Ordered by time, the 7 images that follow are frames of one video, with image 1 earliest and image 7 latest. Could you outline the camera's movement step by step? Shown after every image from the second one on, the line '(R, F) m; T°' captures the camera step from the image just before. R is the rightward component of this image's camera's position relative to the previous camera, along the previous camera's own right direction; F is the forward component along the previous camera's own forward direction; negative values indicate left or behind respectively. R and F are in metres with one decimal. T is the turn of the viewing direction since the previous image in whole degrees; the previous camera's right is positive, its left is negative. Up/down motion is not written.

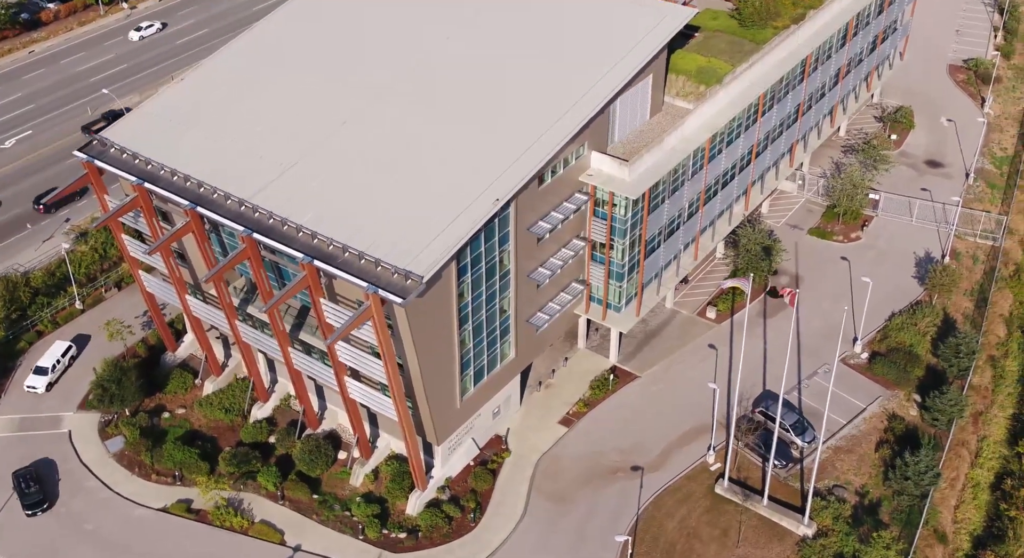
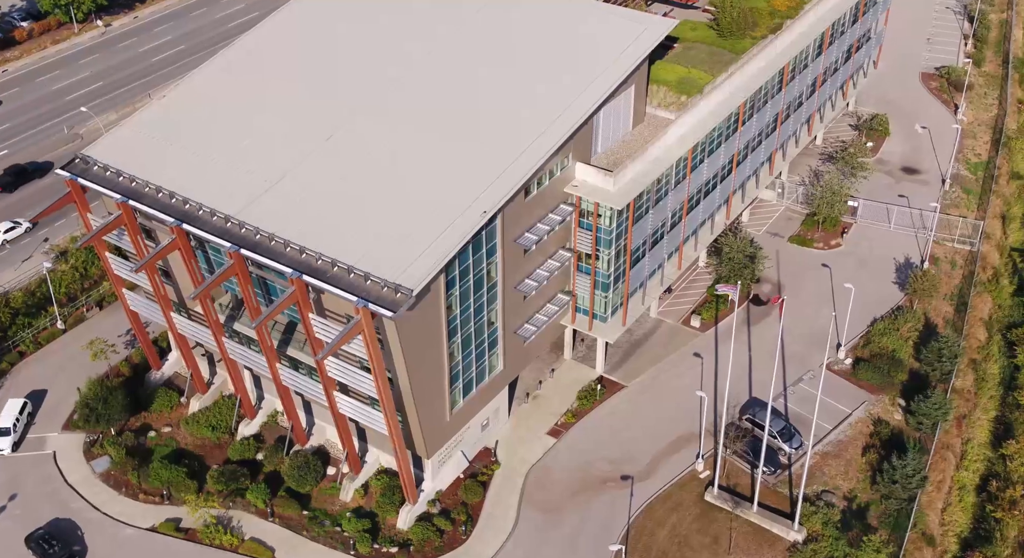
(-0.4, -0.1) m; +1°
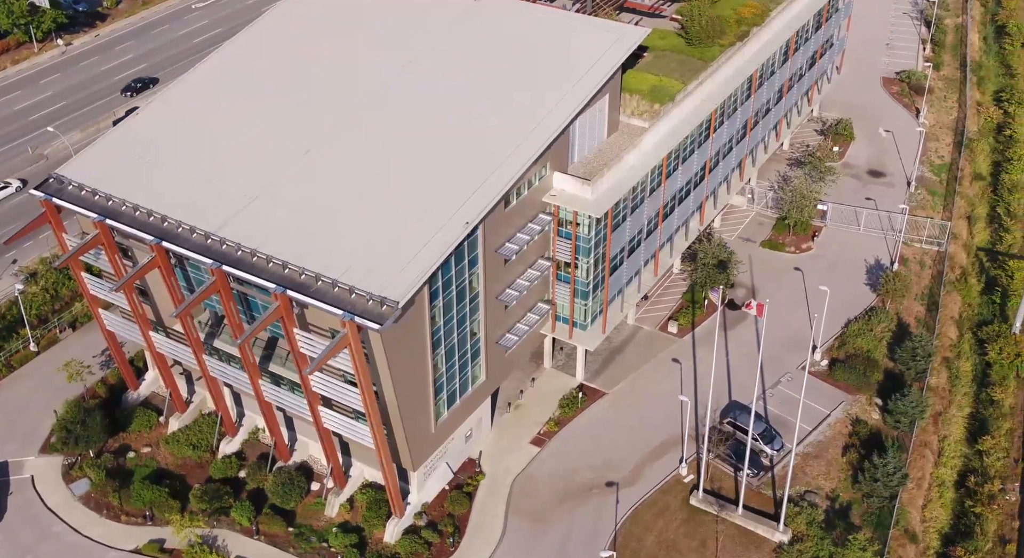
(-0.6, -0.1) m; +2°
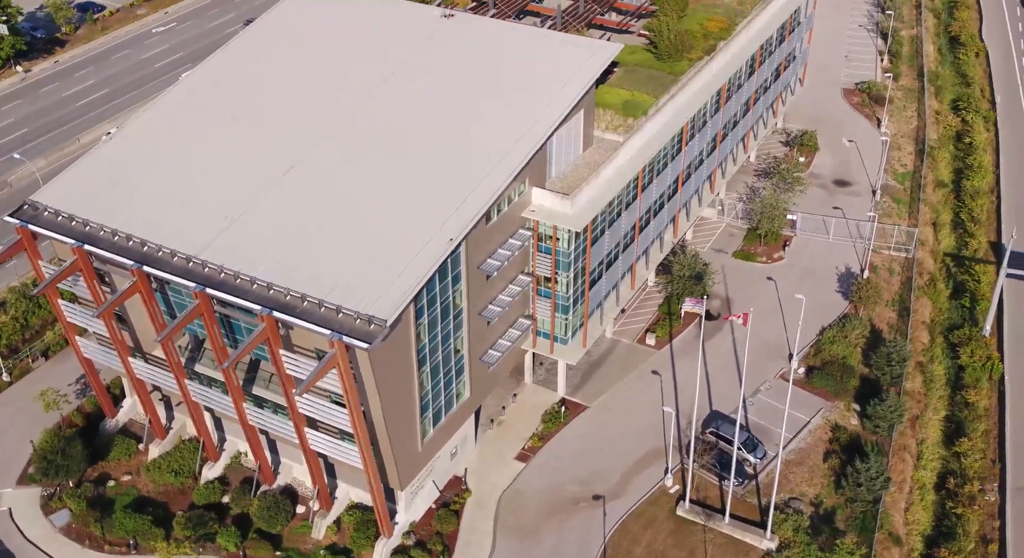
(-0.8, -0.1) m; +2°
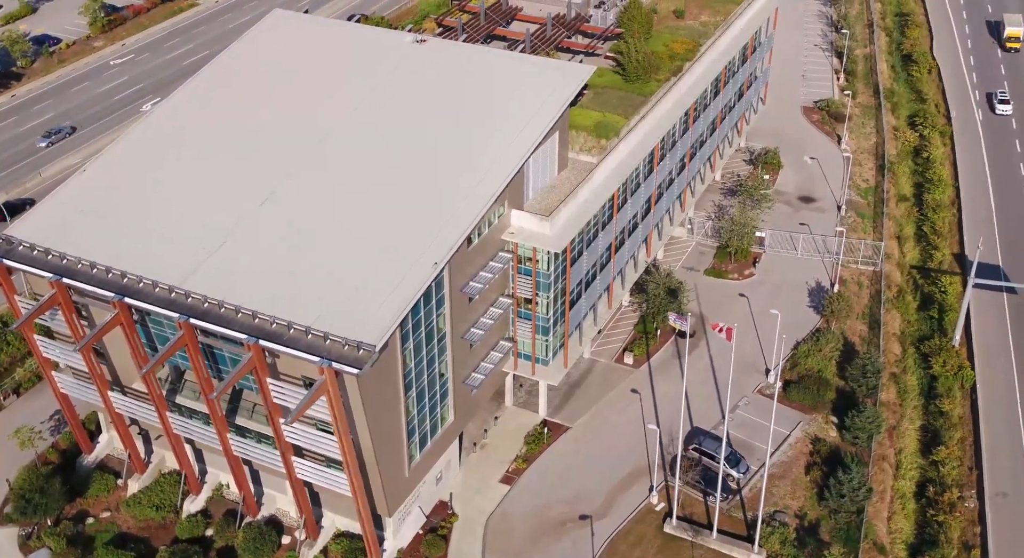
(-0.9, -0.1) m; +2°
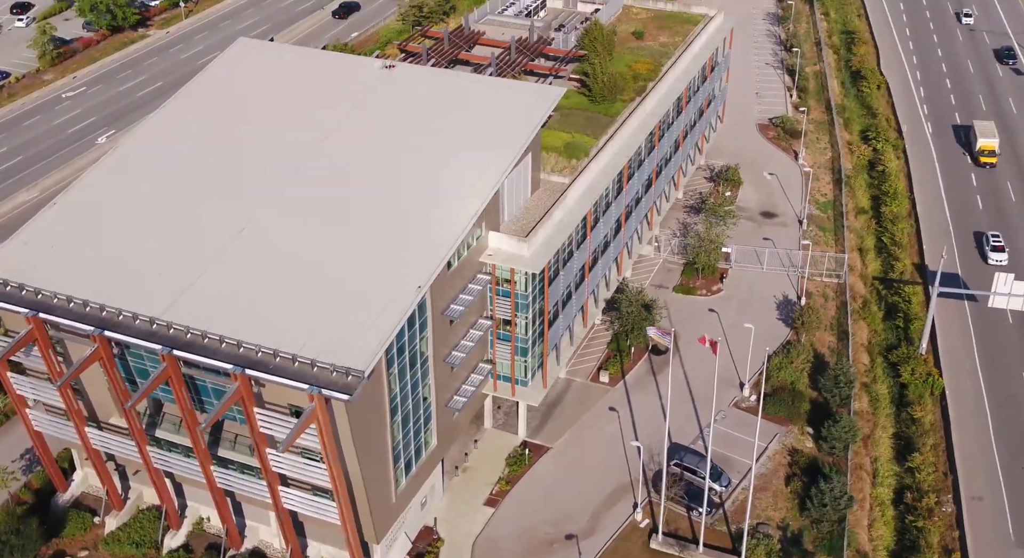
(-1.0, -0.2) m; +2°
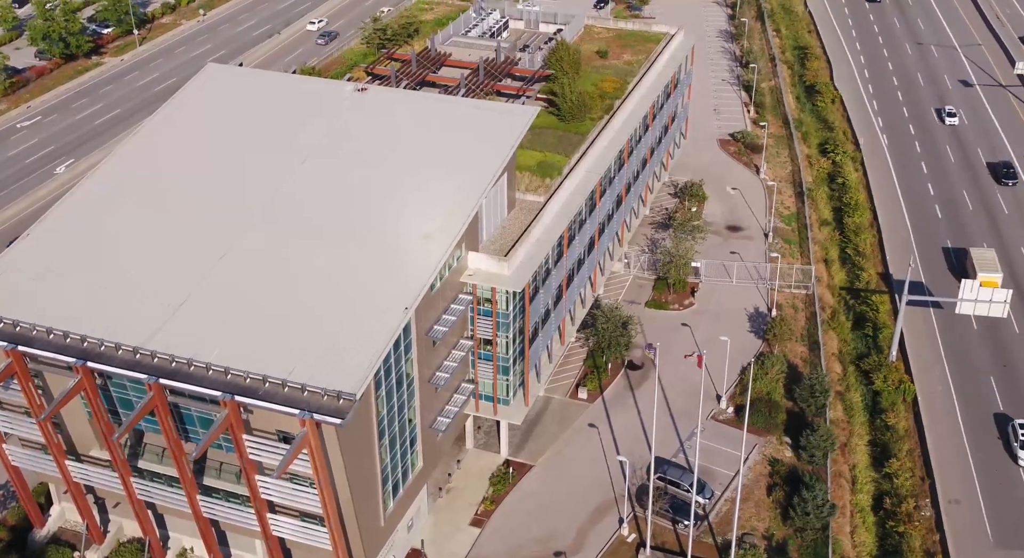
(-1.0, -0.2) m; +2°
